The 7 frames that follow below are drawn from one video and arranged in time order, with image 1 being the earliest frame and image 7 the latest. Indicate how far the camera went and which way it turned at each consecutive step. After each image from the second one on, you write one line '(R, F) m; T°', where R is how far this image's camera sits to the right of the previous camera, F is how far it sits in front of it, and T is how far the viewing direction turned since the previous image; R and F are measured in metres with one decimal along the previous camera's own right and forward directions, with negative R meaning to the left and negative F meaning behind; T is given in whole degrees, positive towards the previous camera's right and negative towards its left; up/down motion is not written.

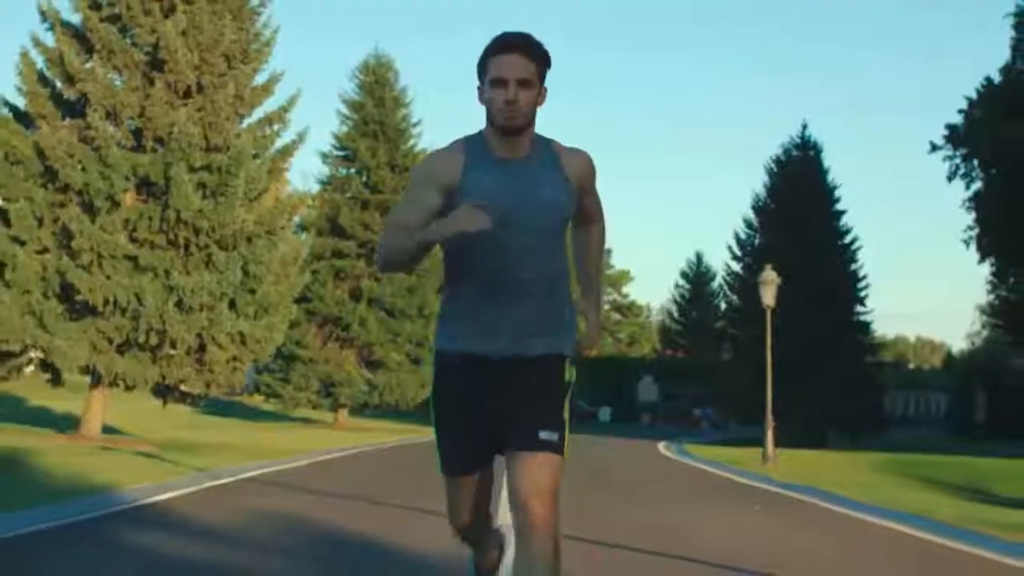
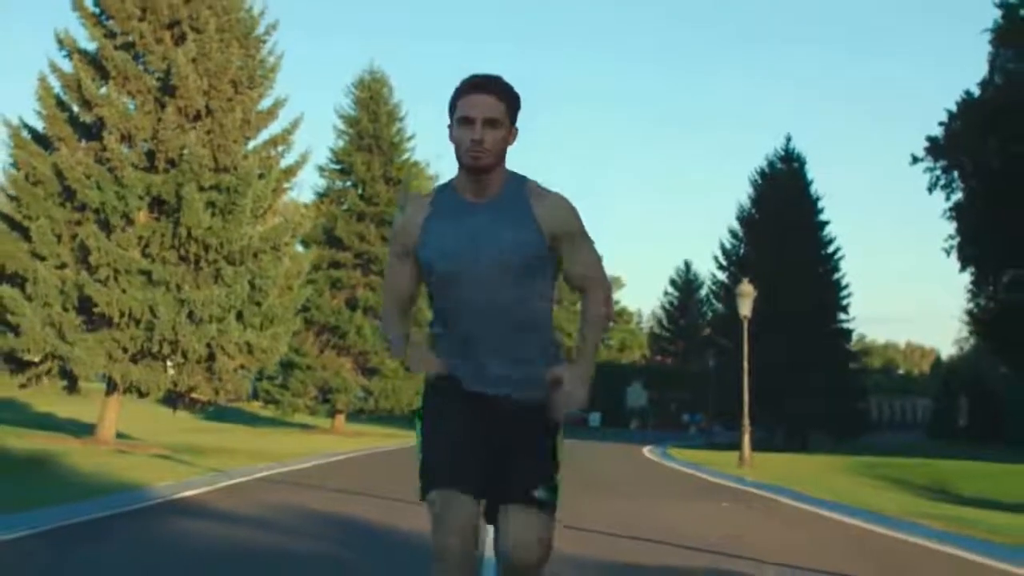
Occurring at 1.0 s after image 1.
(0.0, -1.5) m; 0°
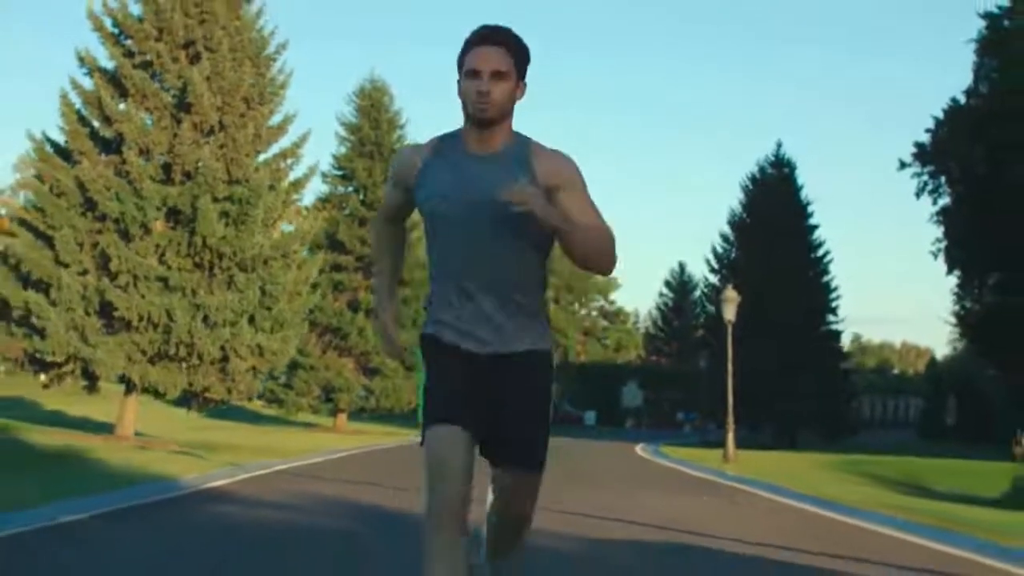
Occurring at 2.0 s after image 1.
(0.0, -1.5) m; 0°
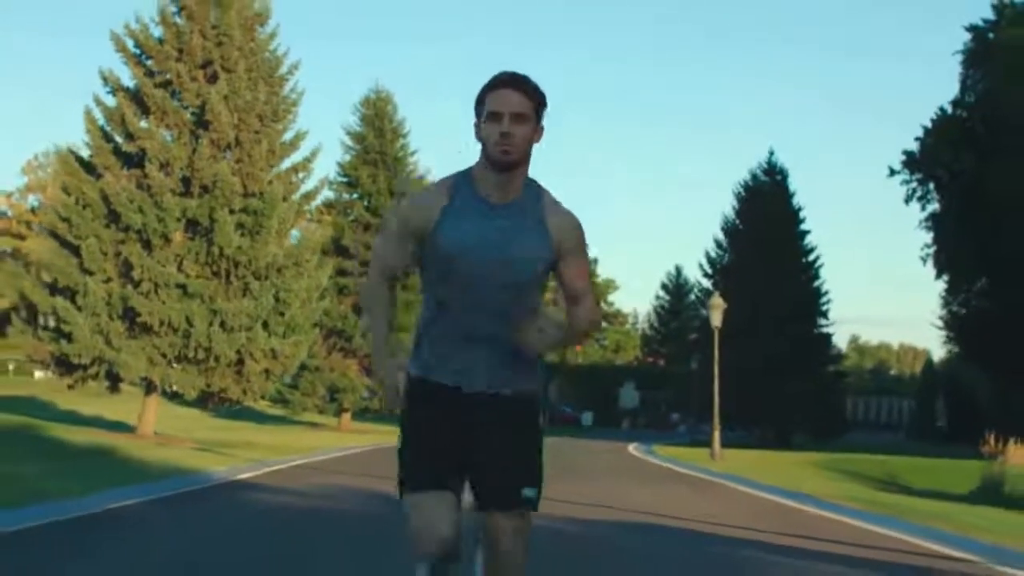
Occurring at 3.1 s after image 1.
(0.0, -1.6) m; 0°
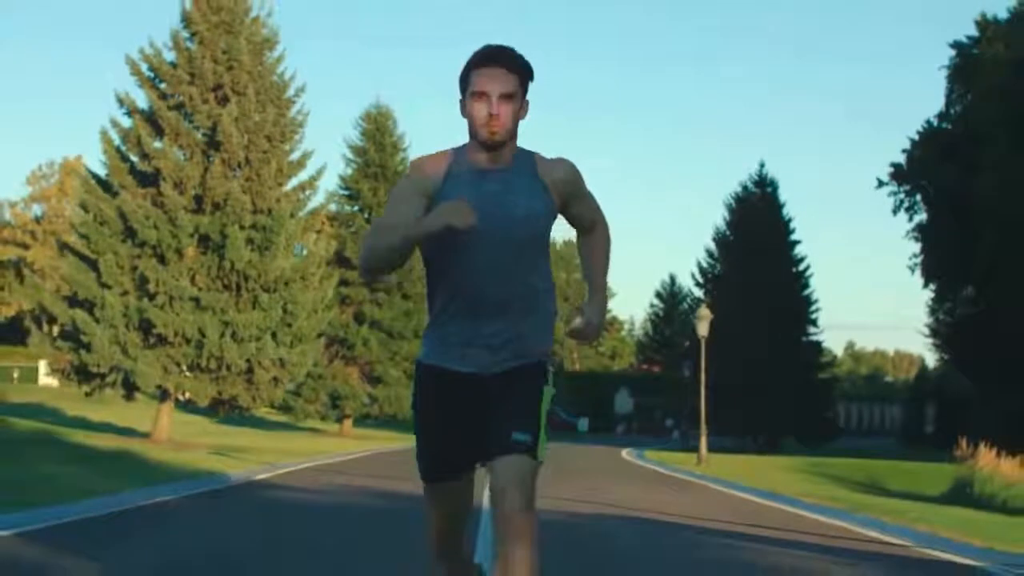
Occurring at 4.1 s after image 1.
(0.0, -1.5) m; 0°
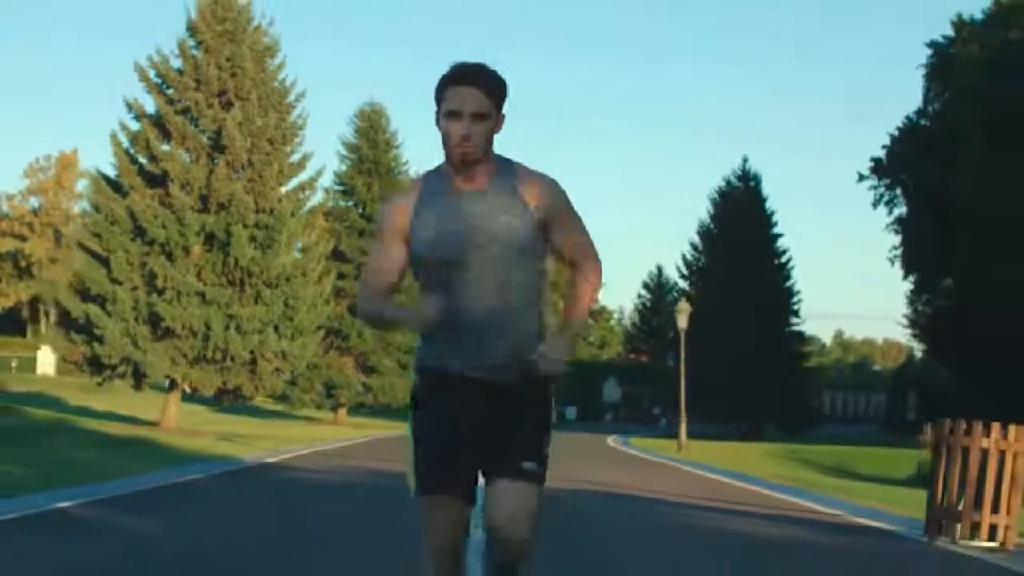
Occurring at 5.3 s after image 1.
(0.0, -1.7) m; 0°
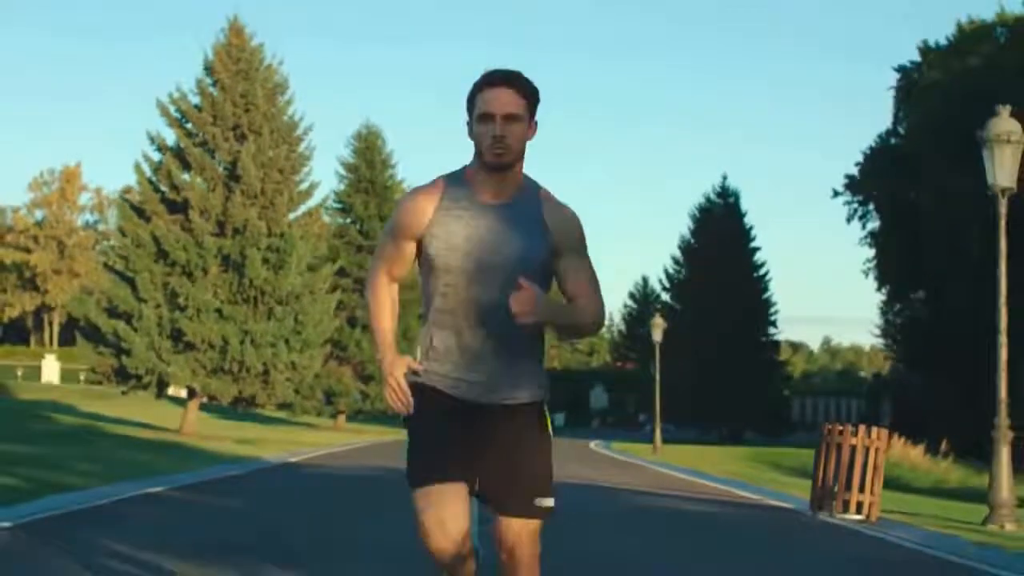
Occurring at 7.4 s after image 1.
(0.0, -3.1) m; 0°
